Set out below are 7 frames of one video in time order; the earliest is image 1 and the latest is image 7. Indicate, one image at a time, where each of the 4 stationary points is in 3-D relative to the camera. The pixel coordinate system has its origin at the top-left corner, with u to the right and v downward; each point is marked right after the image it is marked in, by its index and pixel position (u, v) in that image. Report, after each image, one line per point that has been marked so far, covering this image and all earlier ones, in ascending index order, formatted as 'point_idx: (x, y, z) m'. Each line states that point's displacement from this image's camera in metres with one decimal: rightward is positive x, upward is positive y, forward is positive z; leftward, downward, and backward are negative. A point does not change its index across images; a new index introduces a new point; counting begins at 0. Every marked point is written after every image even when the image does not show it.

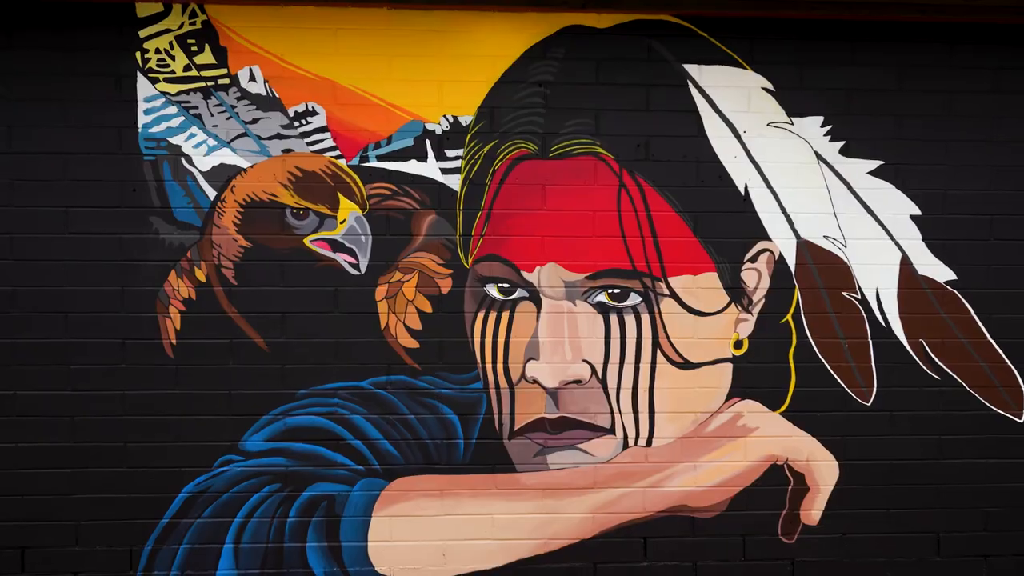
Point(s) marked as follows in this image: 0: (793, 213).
0: (+1.3, +0.3, +3.1) m
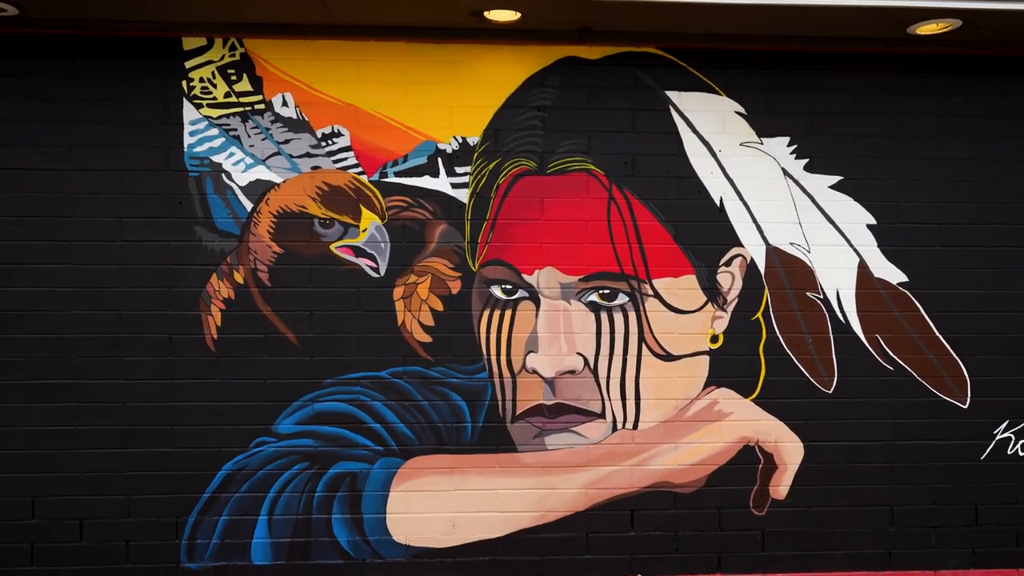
0: (+1.3, +0.3, +3.5) m
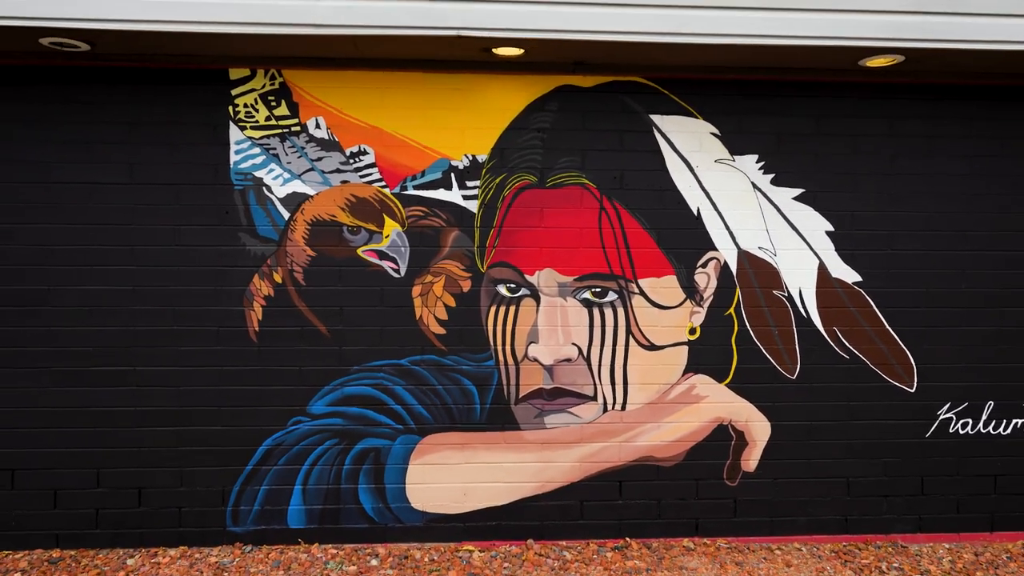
0: (+1.3, +0.3, +4.0) m
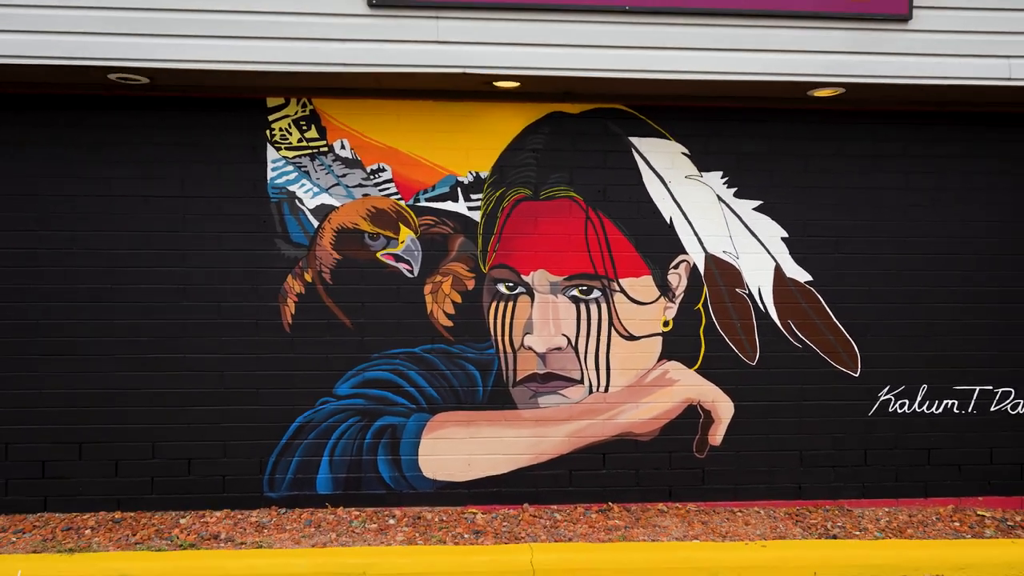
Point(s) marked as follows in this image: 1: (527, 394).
0: (+1.3, +0.4, +4.6) m
1: (+0.1, -0.7, +4.6) m
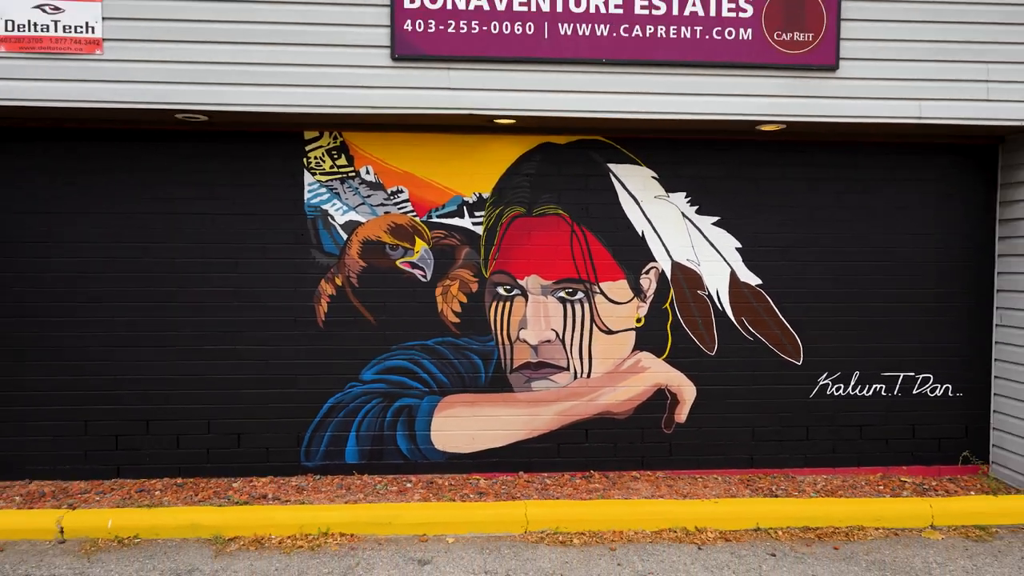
0: (+1.3, +0.3, +5.5) m
1: (+0.1, -0.7, +5.5) m
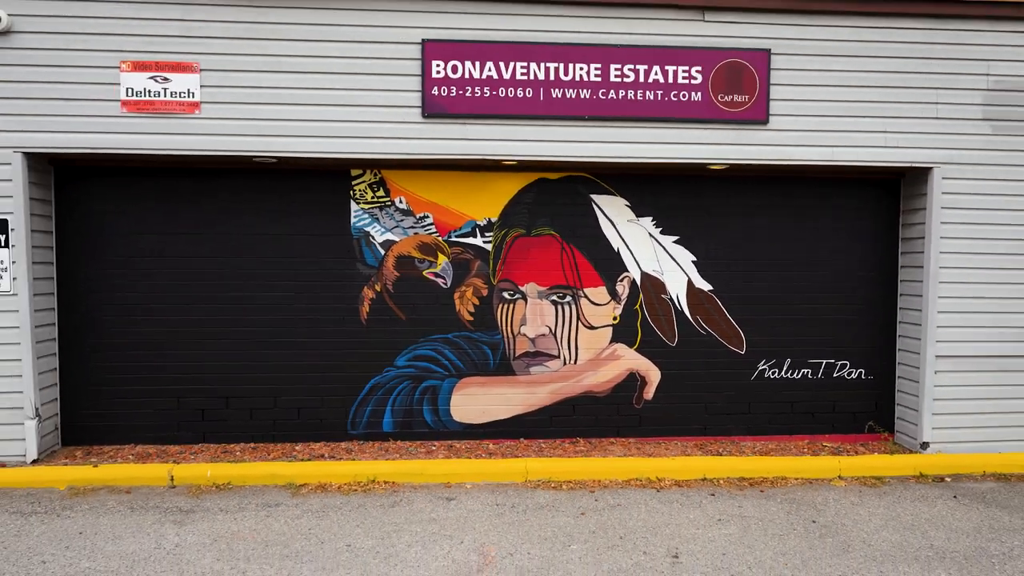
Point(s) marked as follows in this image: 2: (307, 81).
0: (+1.3, +0.3, +7.0) m
1: (+0.1, -0.8, +6.9) m
2: (-1.9, +1.9, +6.3) m
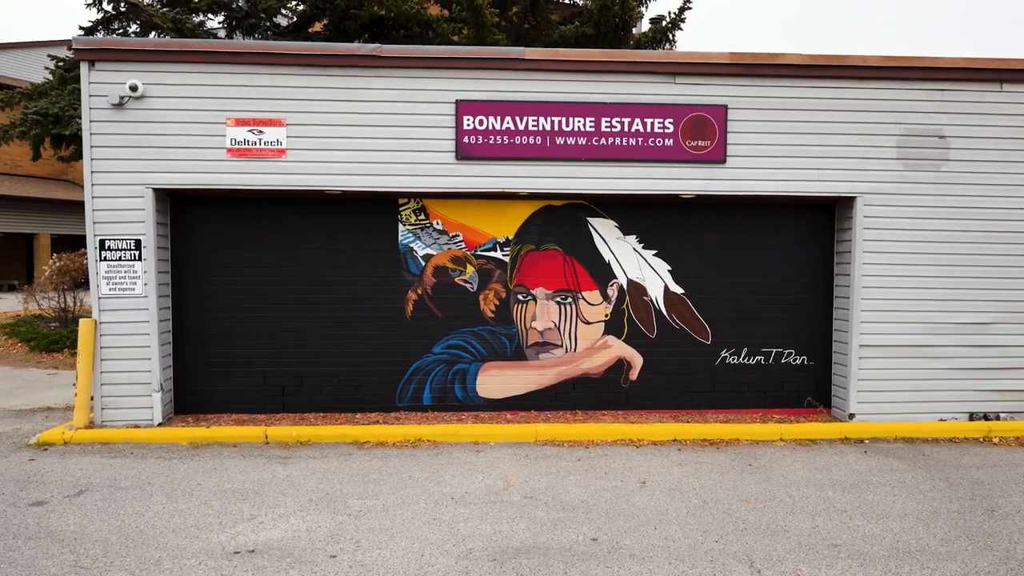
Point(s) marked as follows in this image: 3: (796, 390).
0: (+1.4, +0.2, +8.8) m
1: (+0.3, -0.8, +8.8) m
2: (-1.7, +1.8, +8.2) m
3: (+3.7, -1.3, +9.0) m
